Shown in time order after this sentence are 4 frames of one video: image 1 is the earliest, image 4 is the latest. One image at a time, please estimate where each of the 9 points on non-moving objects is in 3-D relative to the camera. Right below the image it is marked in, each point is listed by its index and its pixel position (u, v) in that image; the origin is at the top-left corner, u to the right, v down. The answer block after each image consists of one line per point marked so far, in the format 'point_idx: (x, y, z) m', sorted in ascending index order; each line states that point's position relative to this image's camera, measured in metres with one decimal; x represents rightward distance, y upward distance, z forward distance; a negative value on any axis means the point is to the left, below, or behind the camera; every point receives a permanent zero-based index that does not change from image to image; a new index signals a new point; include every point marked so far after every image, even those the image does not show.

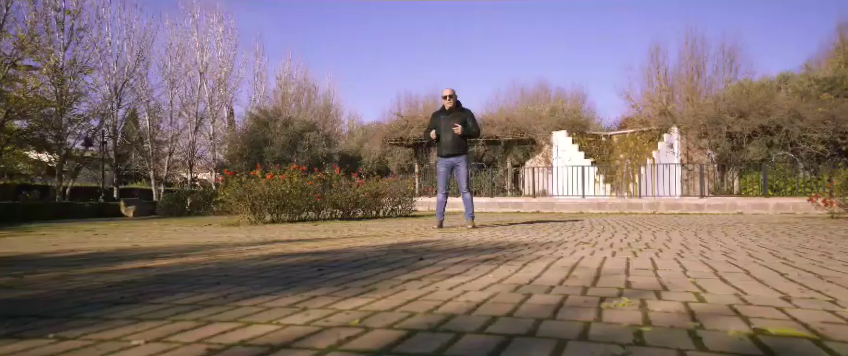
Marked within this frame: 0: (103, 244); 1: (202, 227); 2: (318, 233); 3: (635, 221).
0: (-2.8, -0.6, +5.5) m
1: (-3.4, -0.8, +9.8) m
2: (-1.1, -0.6, +7.0) m
3: (+3.5, -0.7, +10.7) m
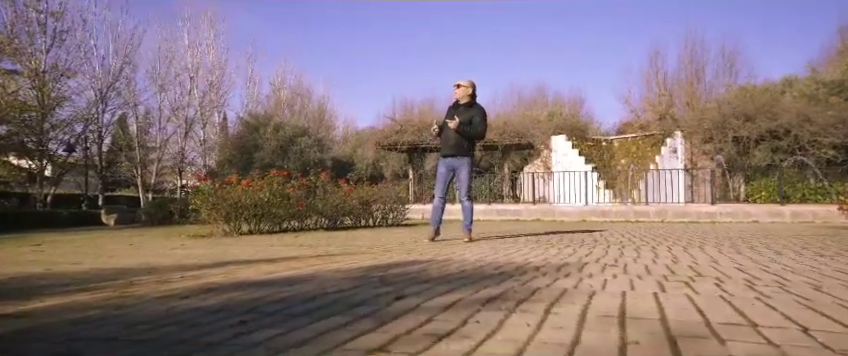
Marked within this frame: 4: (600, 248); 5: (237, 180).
0: (-2.9, -0.6, +4.6) m
1: (-3.5, -0.9, +8.8) m
2: (-1.2, -0.7, +6.1) m
3: (+3.4, -0.8, +9.8) m
4: (+1.5, -0.6, +5.4) m
5: (-3.0, 0.0, +10.1) m
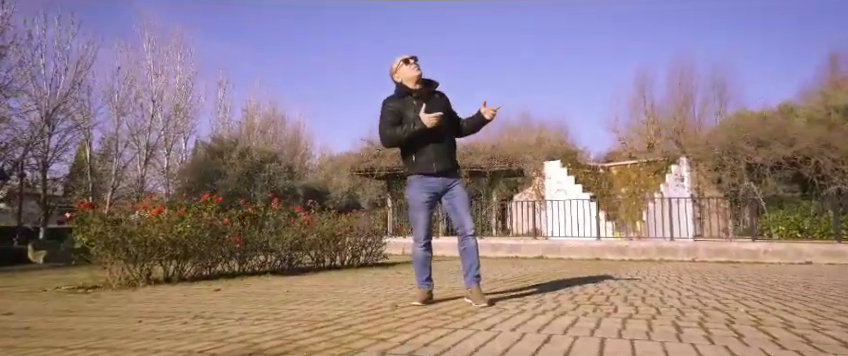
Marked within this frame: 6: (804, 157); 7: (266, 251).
0: (-2.9, -0.7, +1.9) m
1: (-3.7, -1.1, +6.0) m
2: (-1.3, -0.8, +3.4) m
3: (+3.2, -1.1, +7.2) m
4: (+1.4, -0.7, +2.8) m
5: (-3.2, -0.3, +7.4) m
6: (+11.3, +0.6, +18.9) m
7: (-2.1, -1.0, +8.6) m
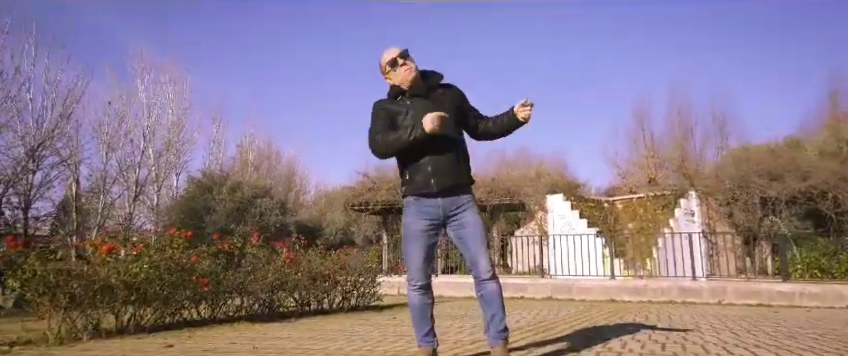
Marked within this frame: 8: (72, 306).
0: (-2.9, -0.7, +0.8) m
1: (-3.7, -1.3, +4.9) m
2: (-1.3, -0.9, +2.3) m
3: (+3.2, -1.4, +6.2) m
4: (+1.5, -0.7, +1.8) m
5: (-3.2, -0.6, +6.4) m
6: (+11.3, -0.3, +18.0) m
7: (-2.1, -1.4, +7.5) m
8: (-3.2, -1.2, +5.9) m
